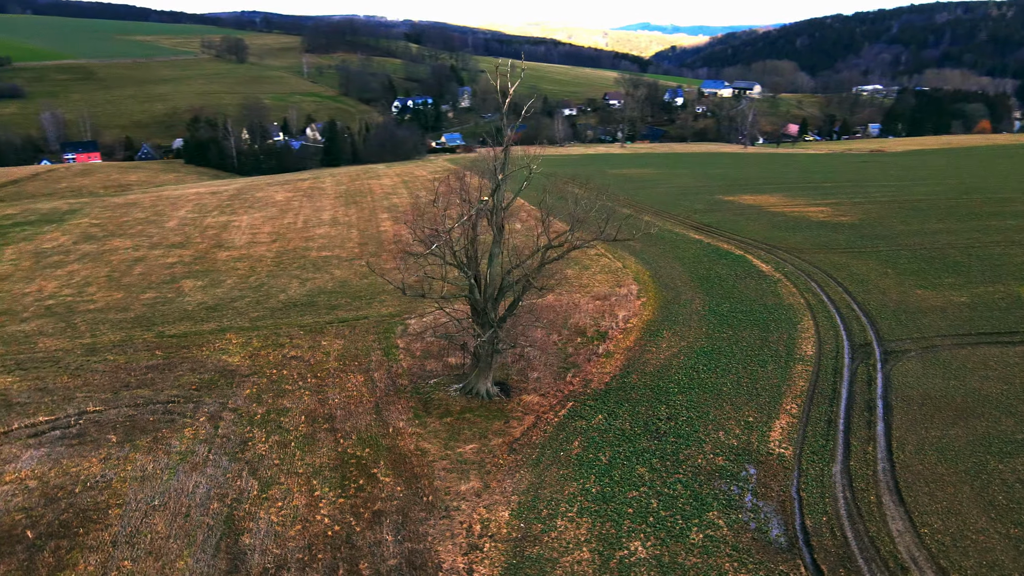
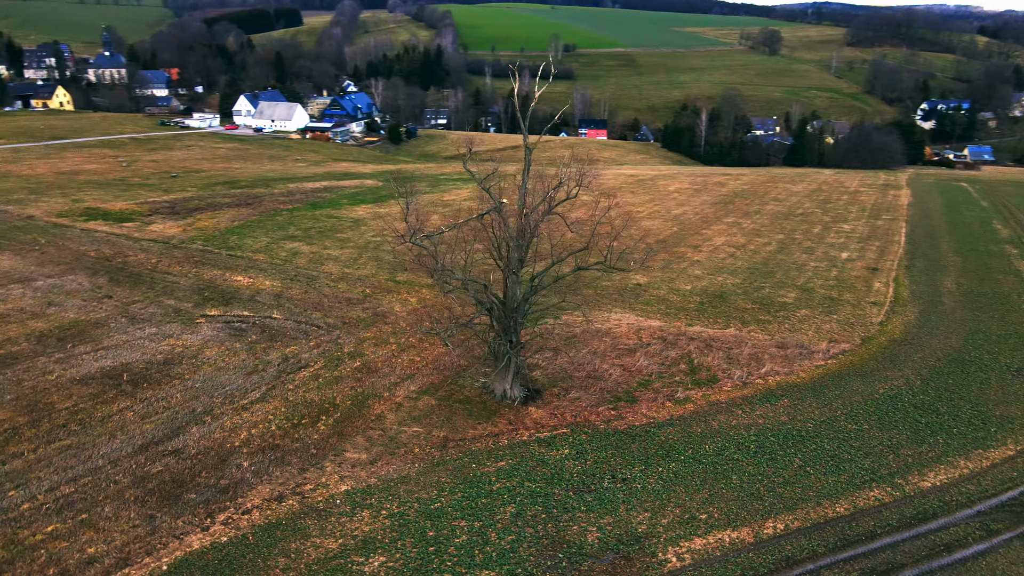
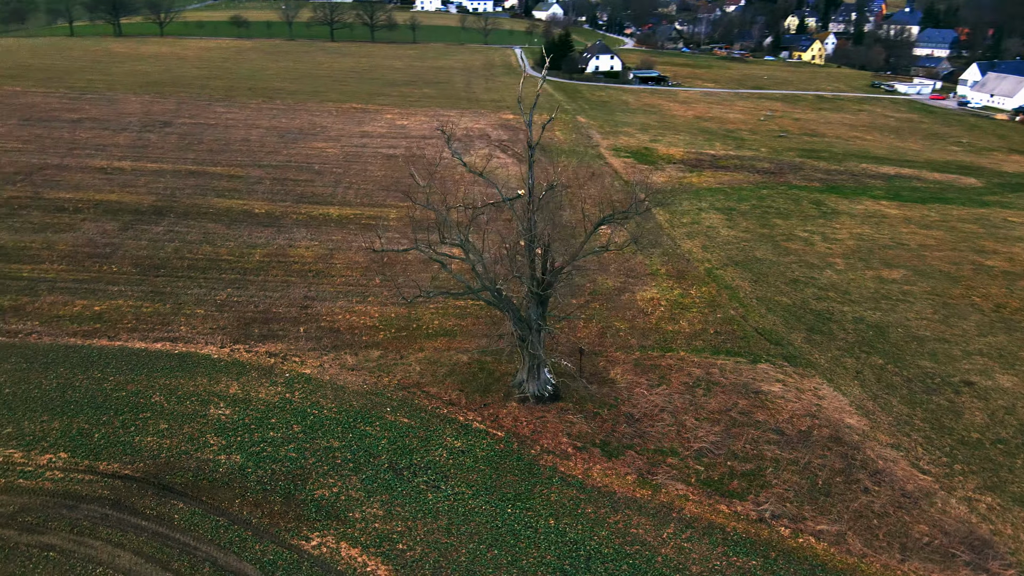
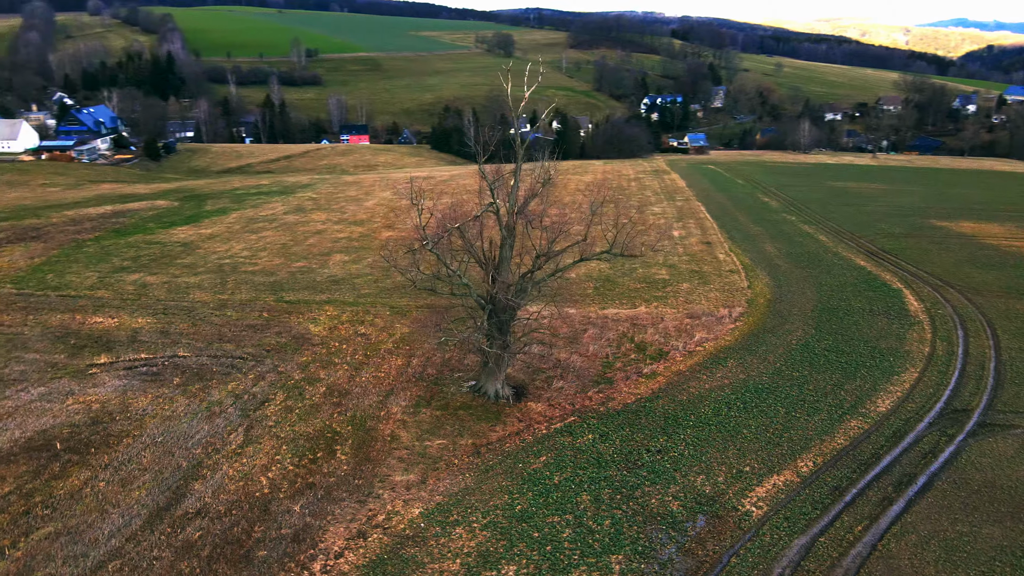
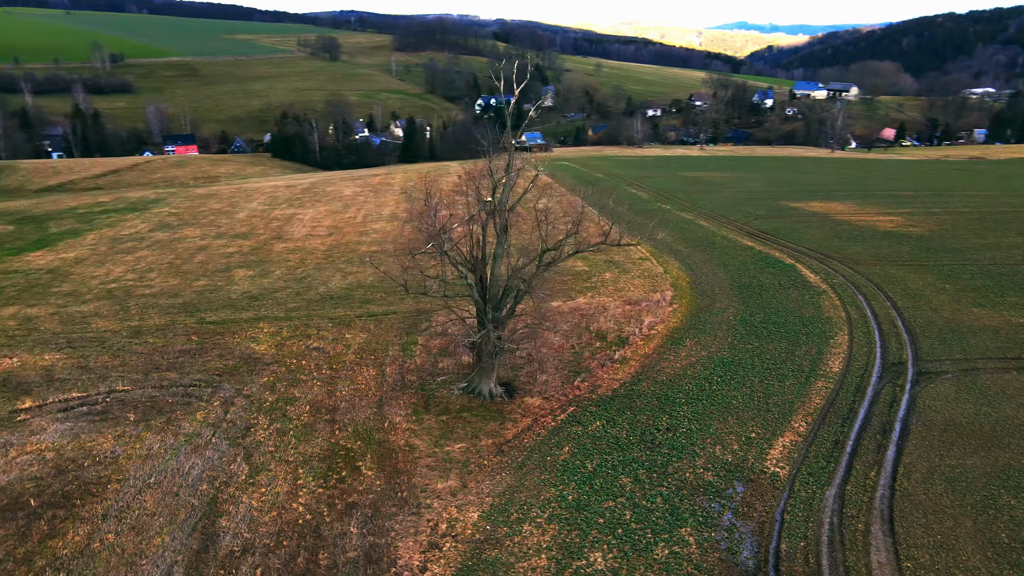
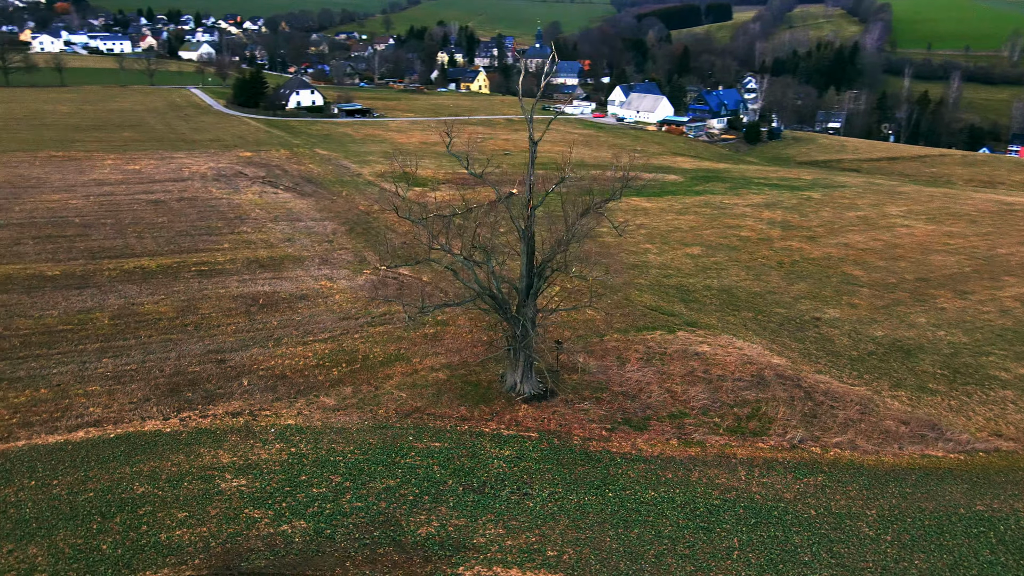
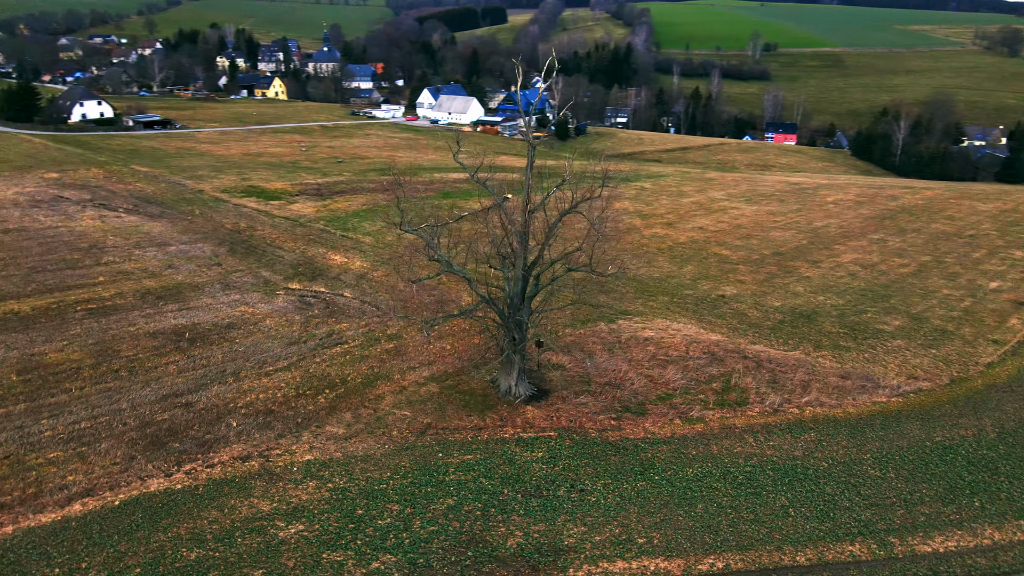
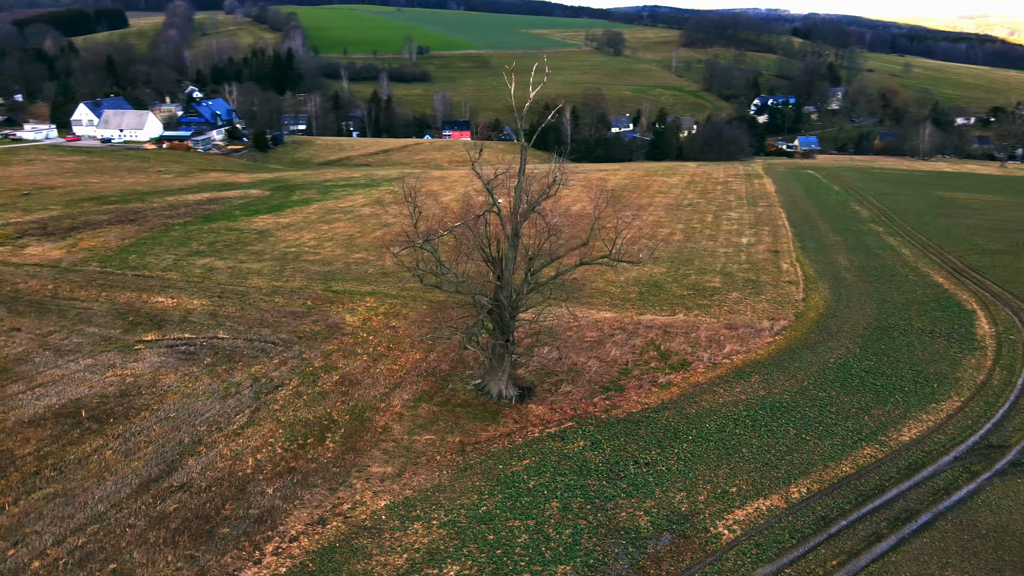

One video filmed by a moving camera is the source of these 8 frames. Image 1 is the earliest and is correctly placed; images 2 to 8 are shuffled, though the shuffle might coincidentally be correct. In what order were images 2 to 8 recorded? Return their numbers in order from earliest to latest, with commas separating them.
5, 4, 8, 2, 7, 6, 3
